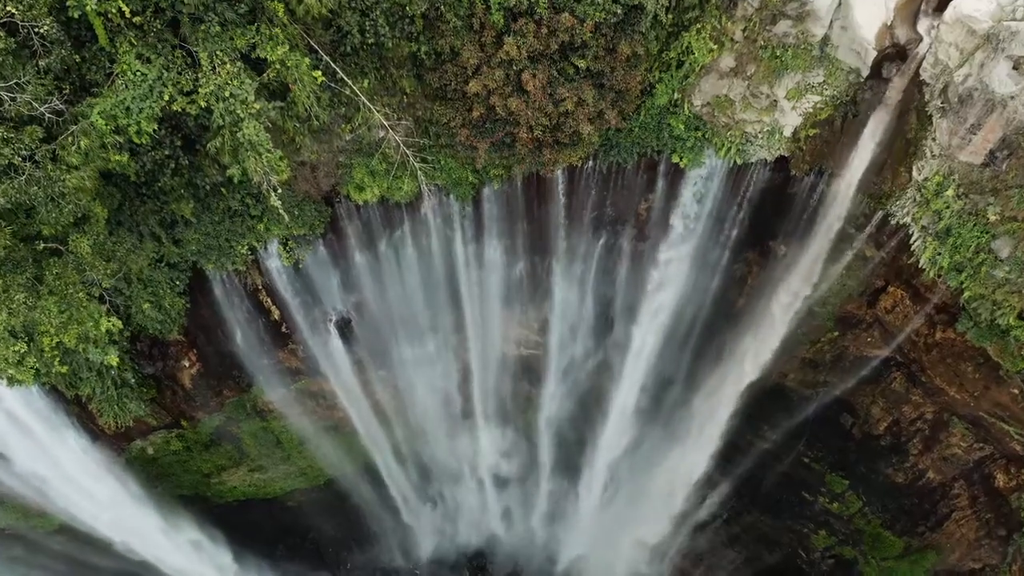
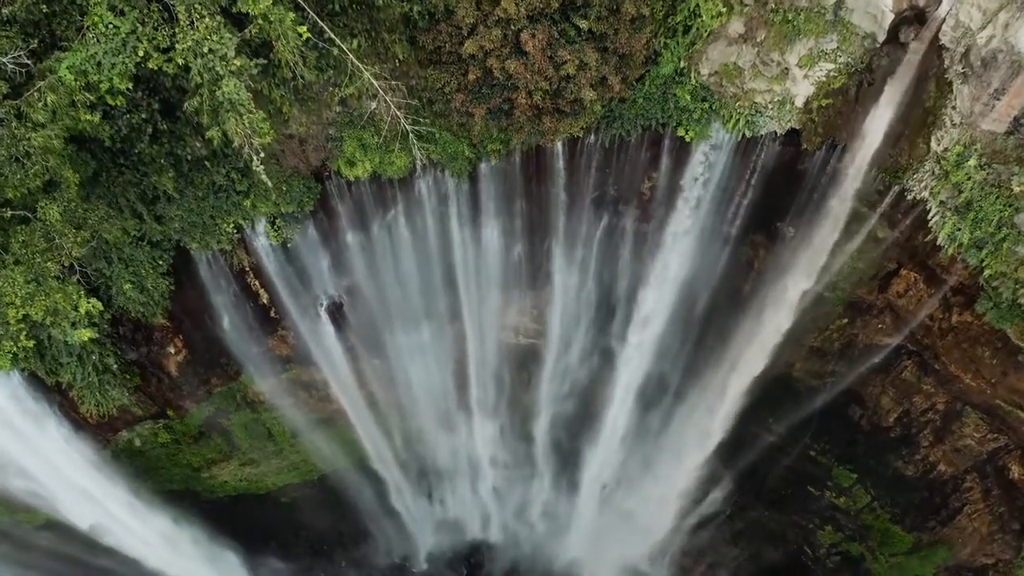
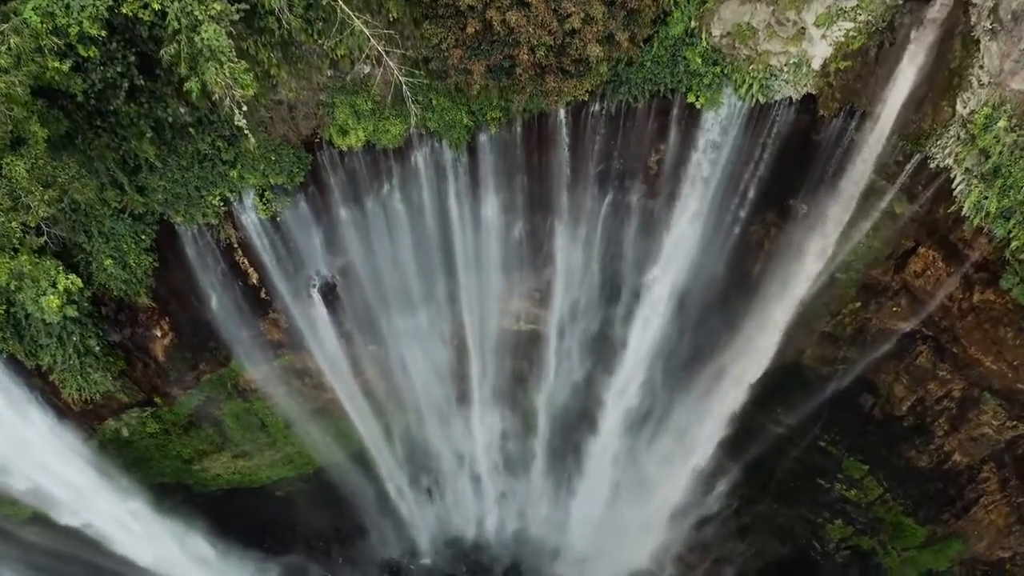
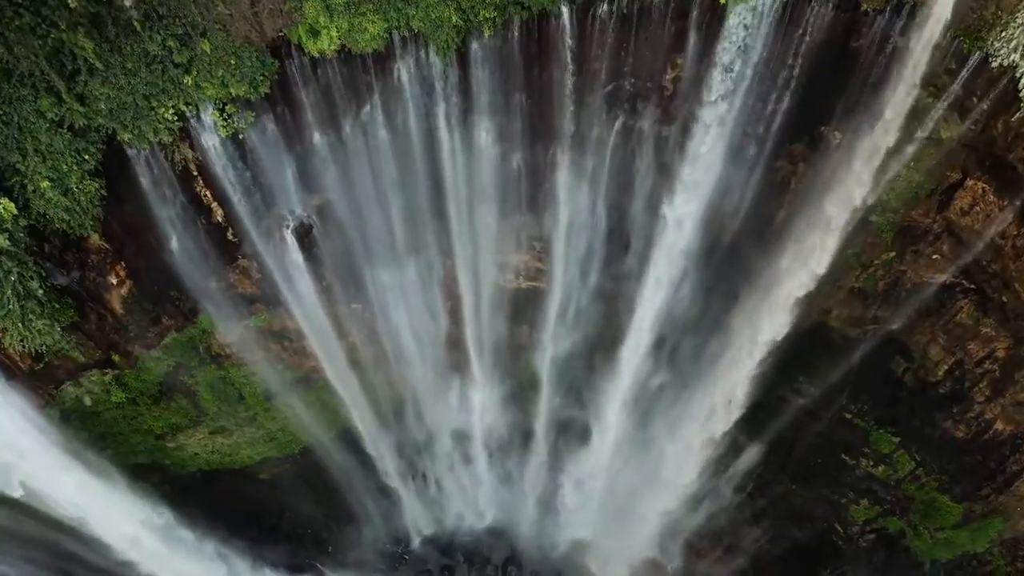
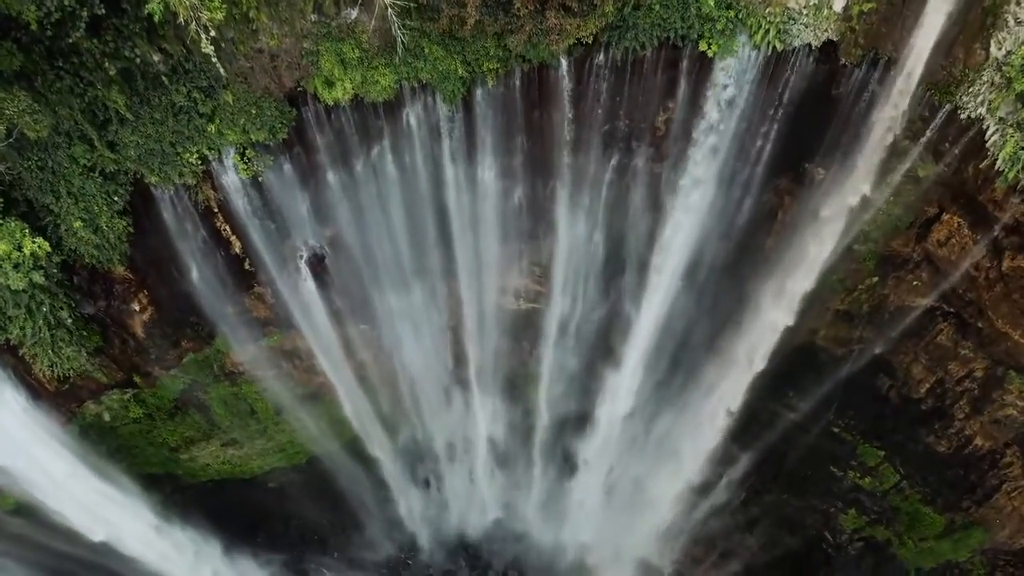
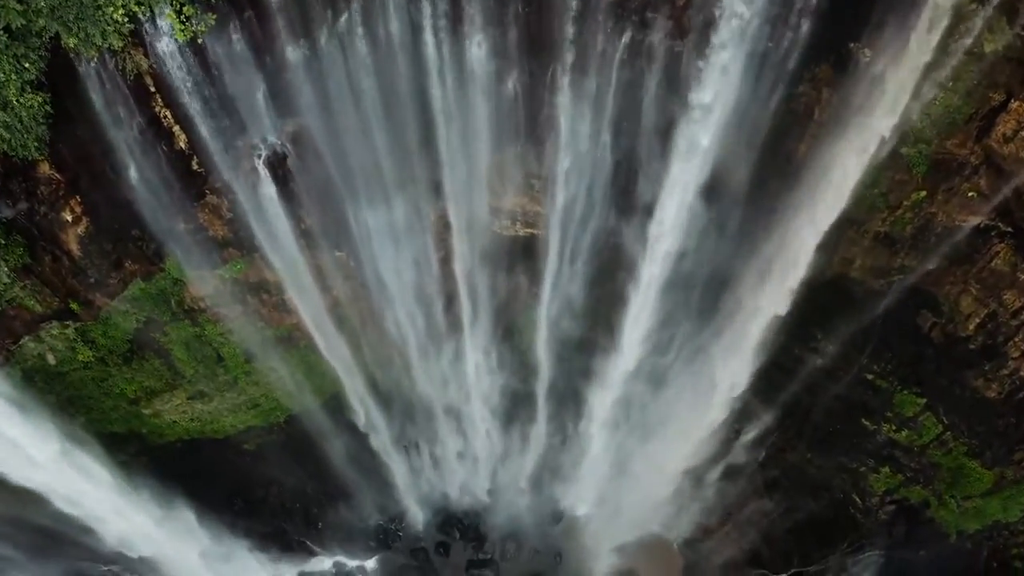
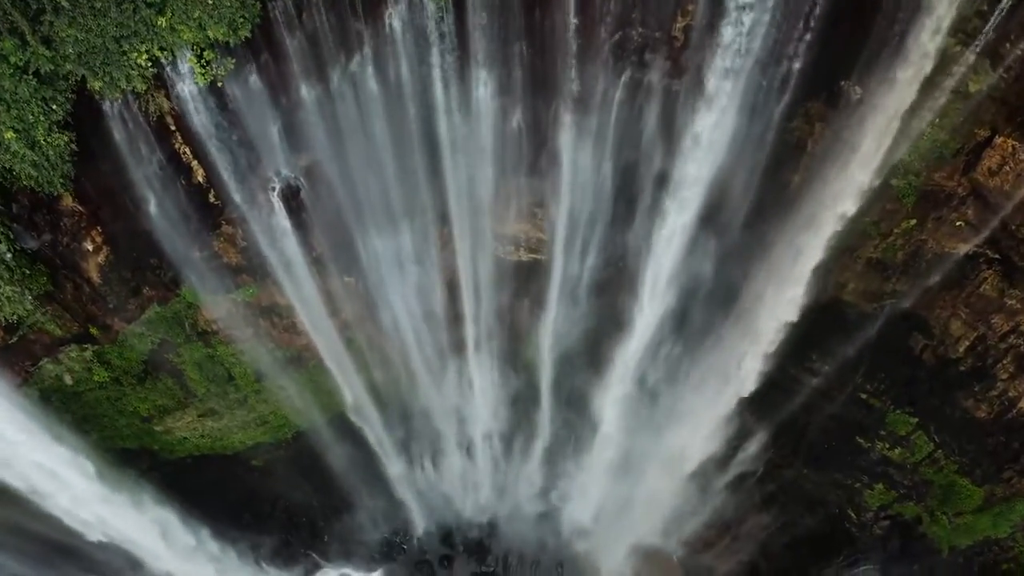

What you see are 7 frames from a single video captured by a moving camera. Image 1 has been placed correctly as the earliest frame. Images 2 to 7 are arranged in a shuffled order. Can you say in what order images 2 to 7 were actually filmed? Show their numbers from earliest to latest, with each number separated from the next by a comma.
2, 3, 5, 4, 7, 6
